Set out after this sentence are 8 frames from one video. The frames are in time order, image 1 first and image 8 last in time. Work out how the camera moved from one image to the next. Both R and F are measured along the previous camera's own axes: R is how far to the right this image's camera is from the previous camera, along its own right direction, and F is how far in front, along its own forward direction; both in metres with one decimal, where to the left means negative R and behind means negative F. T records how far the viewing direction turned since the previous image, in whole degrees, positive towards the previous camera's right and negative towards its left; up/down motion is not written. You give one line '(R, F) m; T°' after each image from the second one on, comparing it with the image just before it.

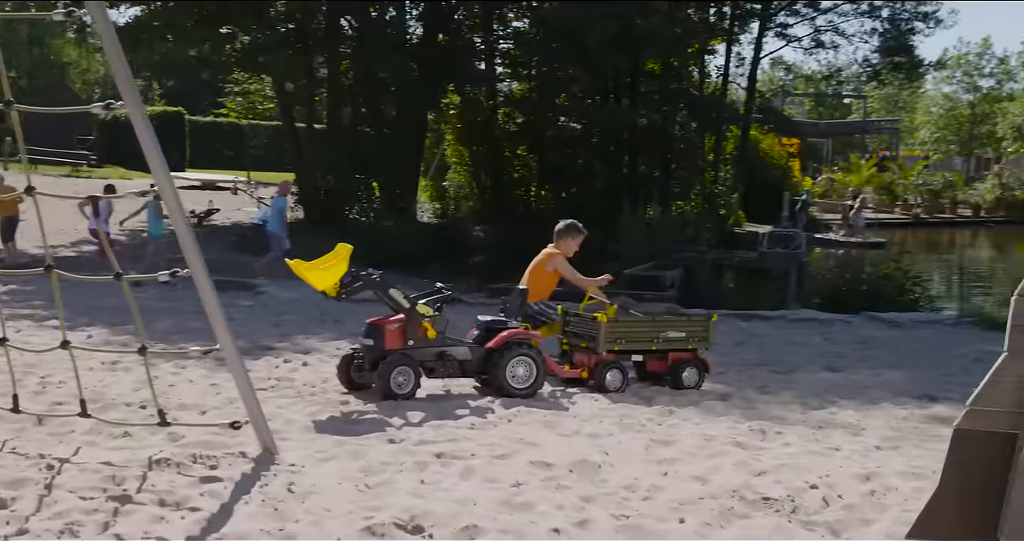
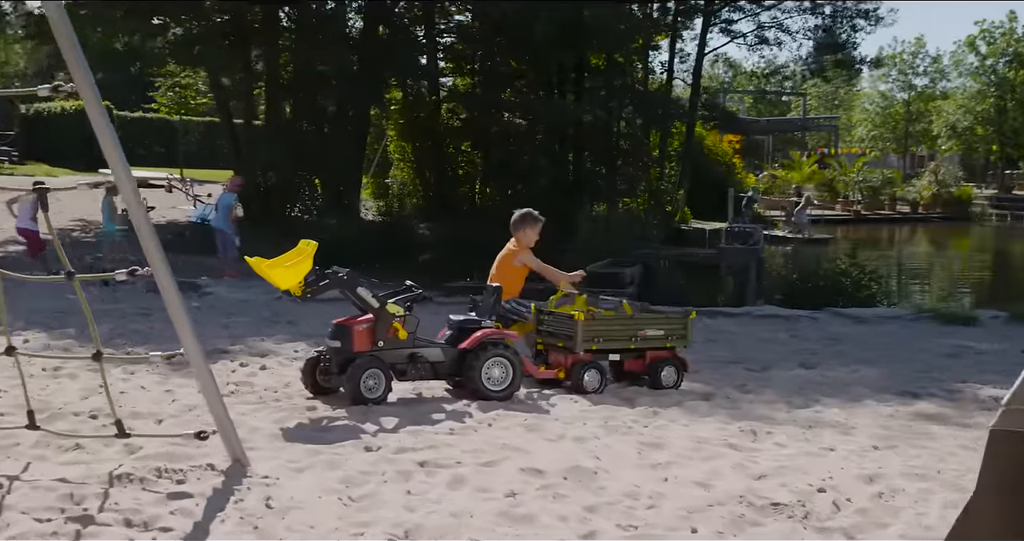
(-0.2, +0.4) m; +3°
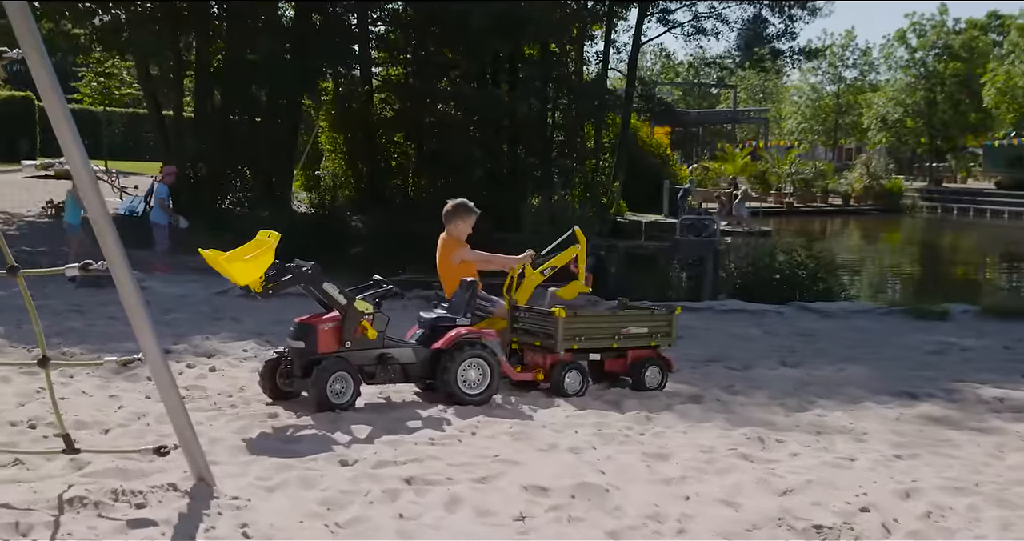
(-0.3, +0.6) m; +3°
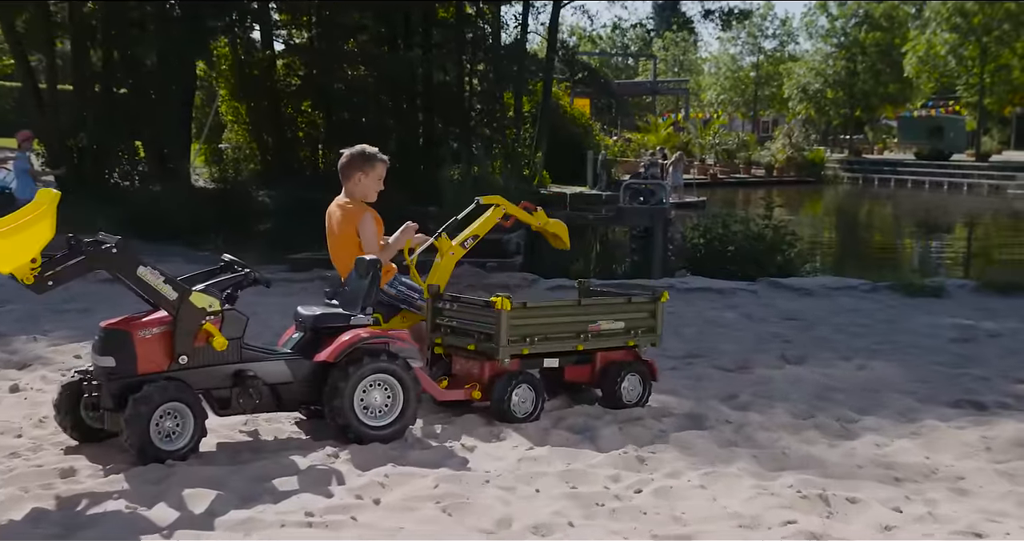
(0.0, +2.3) m; +4°
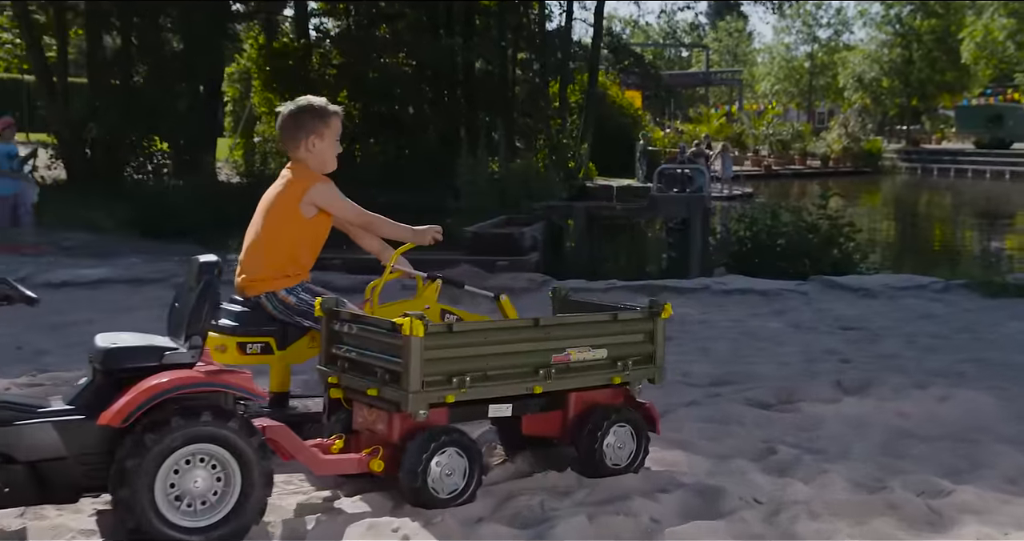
(+0.4, +1.8) m; -3°
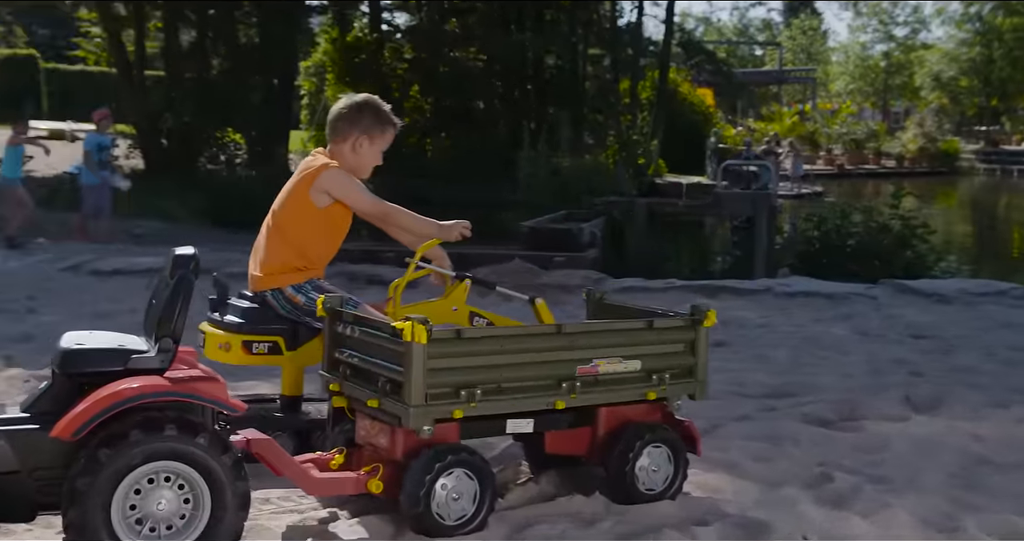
(+0.1, +0.4) m; -3°
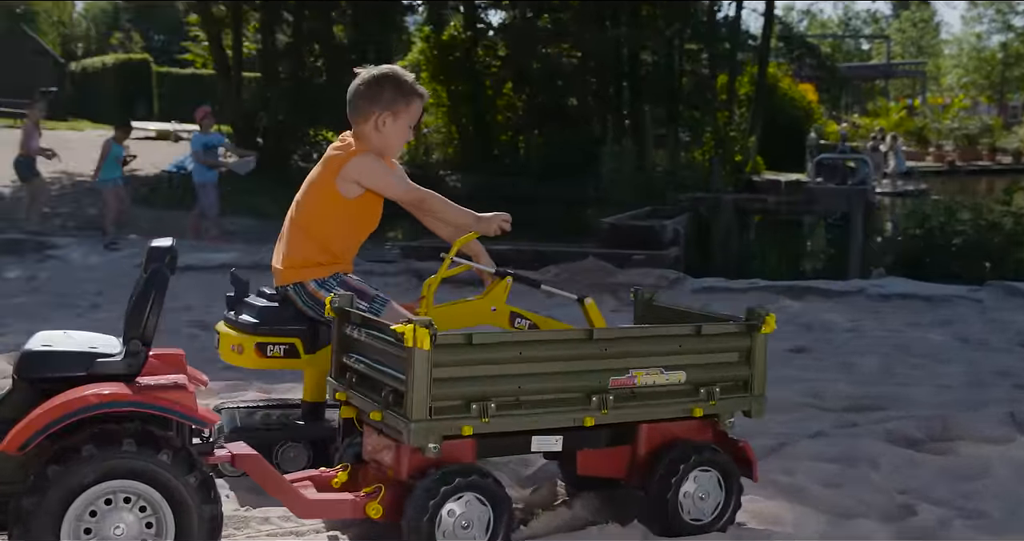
(+0.2, +0.4) m; -5°
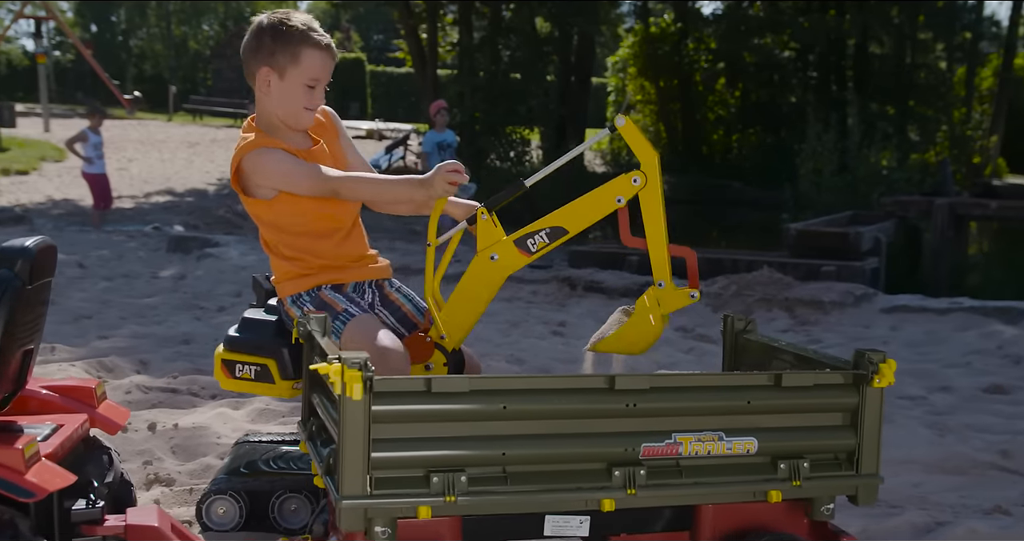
(+0.4, +0.8) m; -11°
